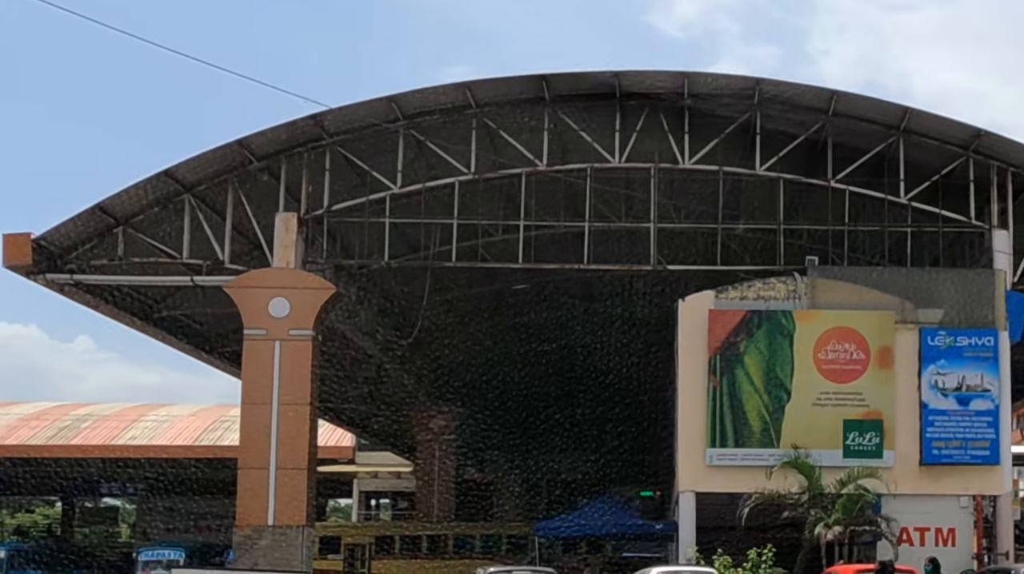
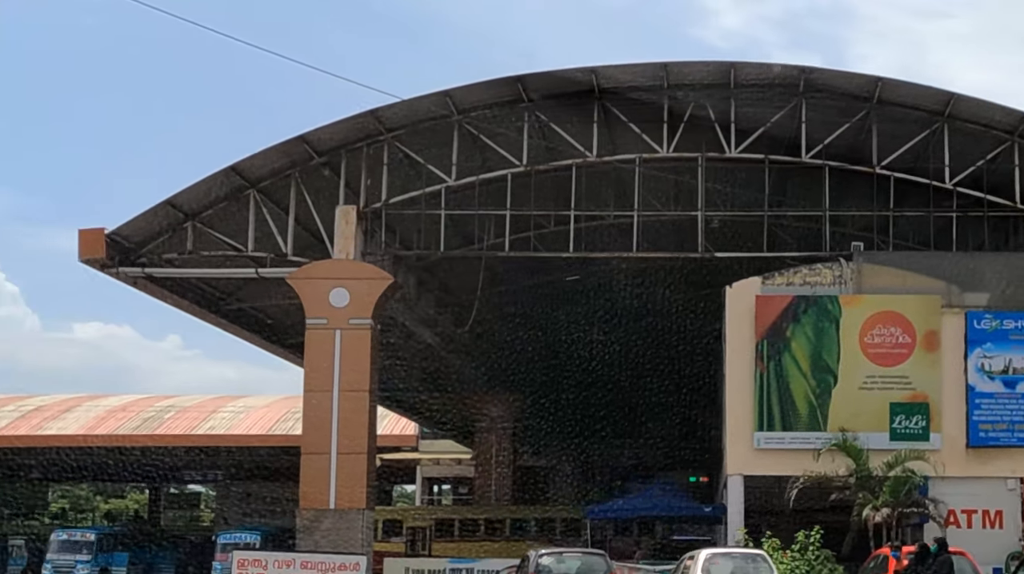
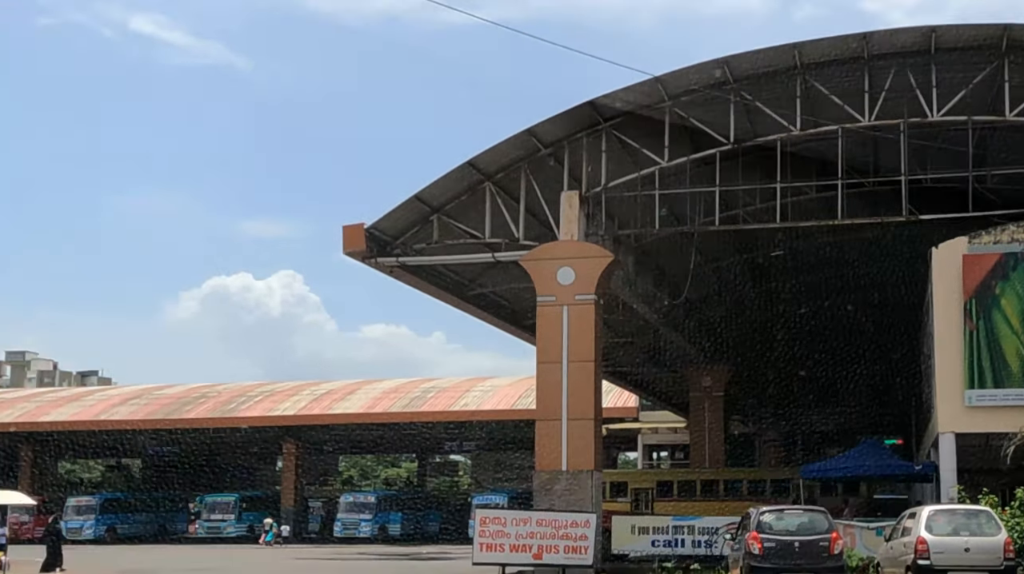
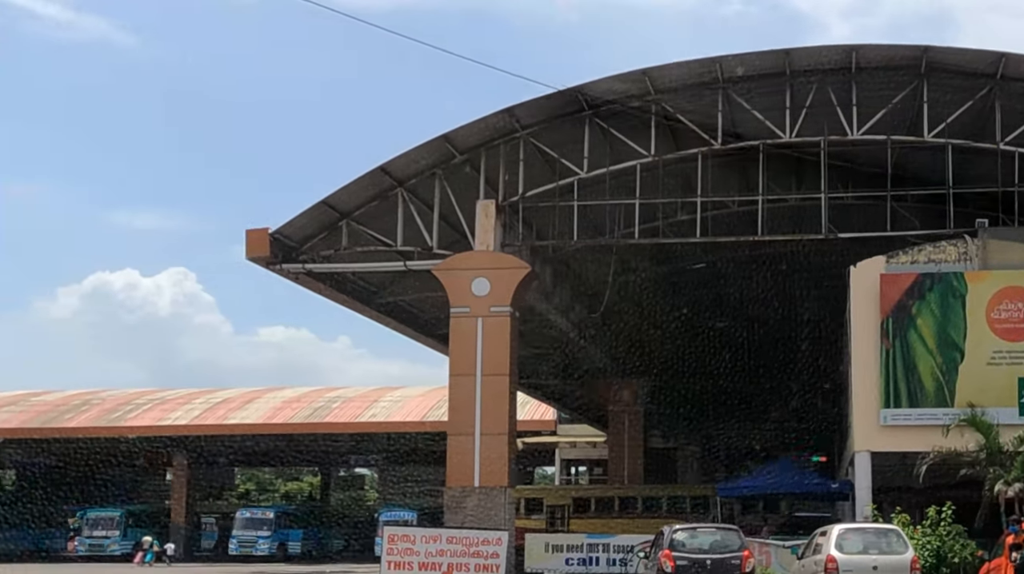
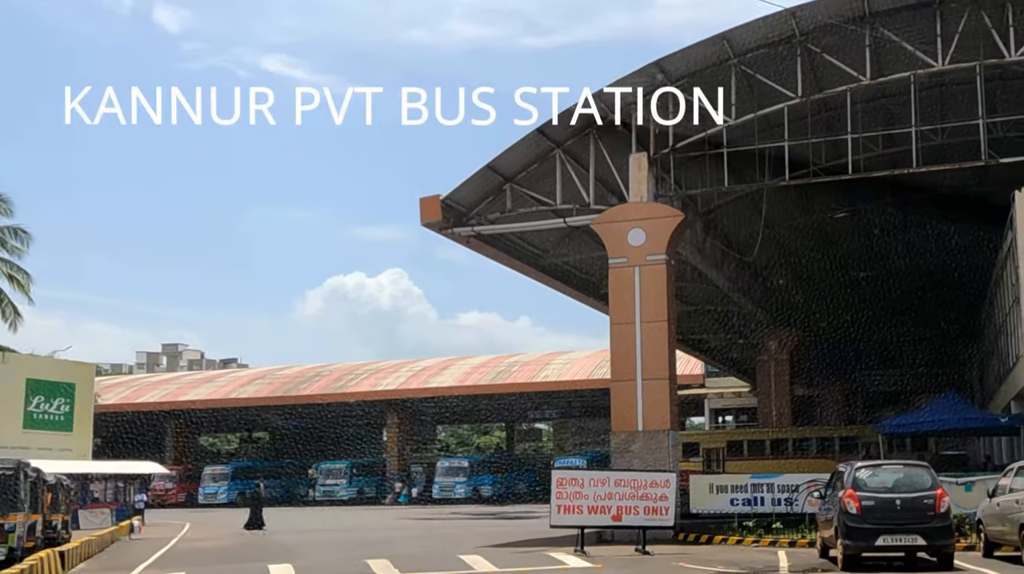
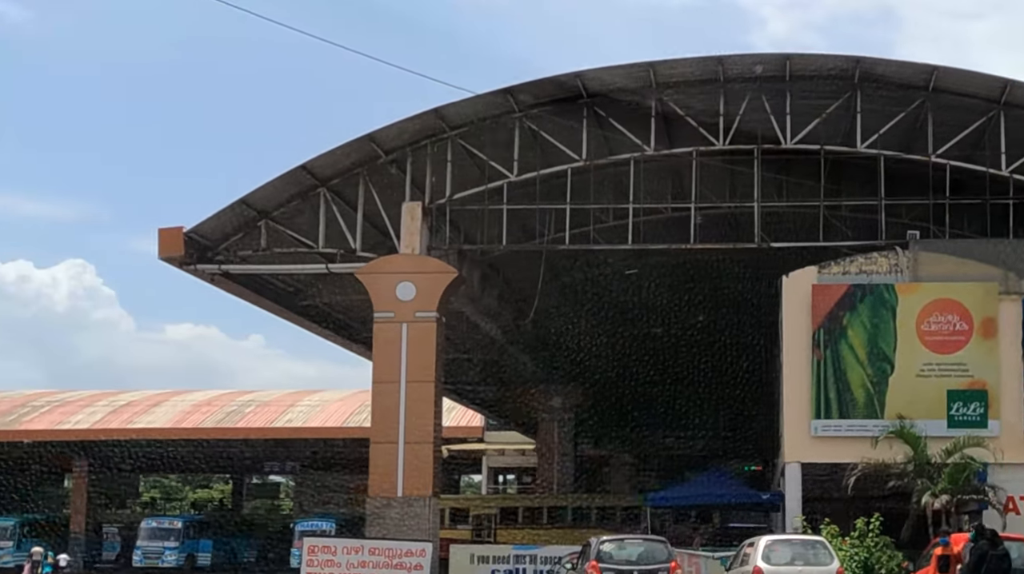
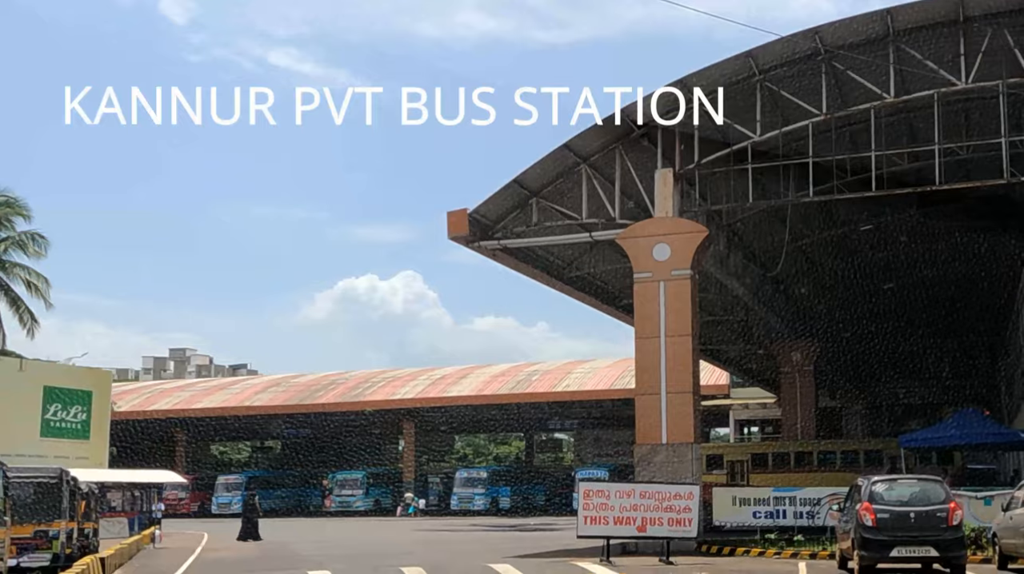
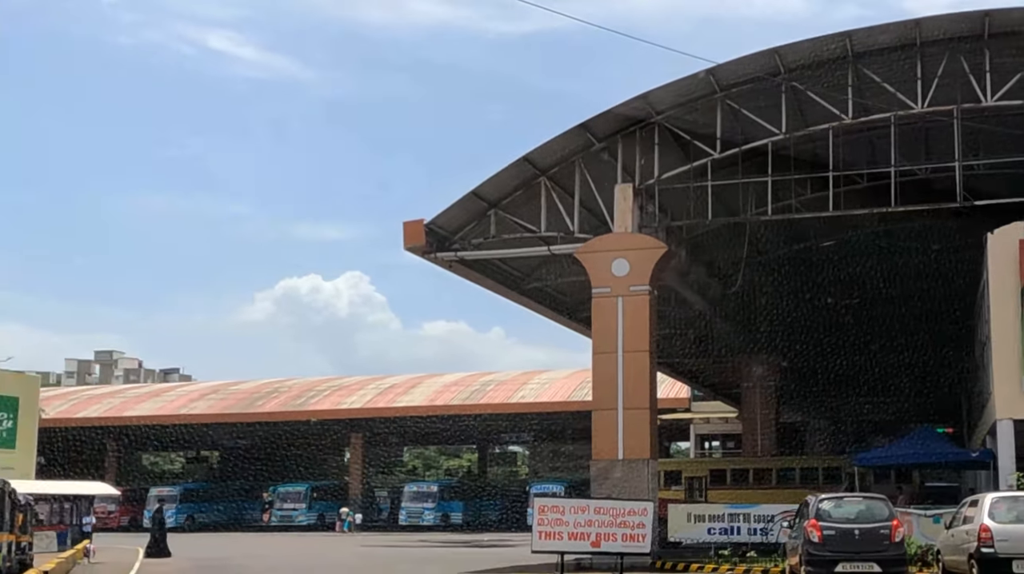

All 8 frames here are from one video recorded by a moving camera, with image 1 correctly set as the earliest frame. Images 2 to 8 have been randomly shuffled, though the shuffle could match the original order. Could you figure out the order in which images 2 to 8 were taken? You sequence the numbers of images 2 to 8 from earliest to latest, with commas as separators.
2, 6, 4, 3, 8, 7, 5
